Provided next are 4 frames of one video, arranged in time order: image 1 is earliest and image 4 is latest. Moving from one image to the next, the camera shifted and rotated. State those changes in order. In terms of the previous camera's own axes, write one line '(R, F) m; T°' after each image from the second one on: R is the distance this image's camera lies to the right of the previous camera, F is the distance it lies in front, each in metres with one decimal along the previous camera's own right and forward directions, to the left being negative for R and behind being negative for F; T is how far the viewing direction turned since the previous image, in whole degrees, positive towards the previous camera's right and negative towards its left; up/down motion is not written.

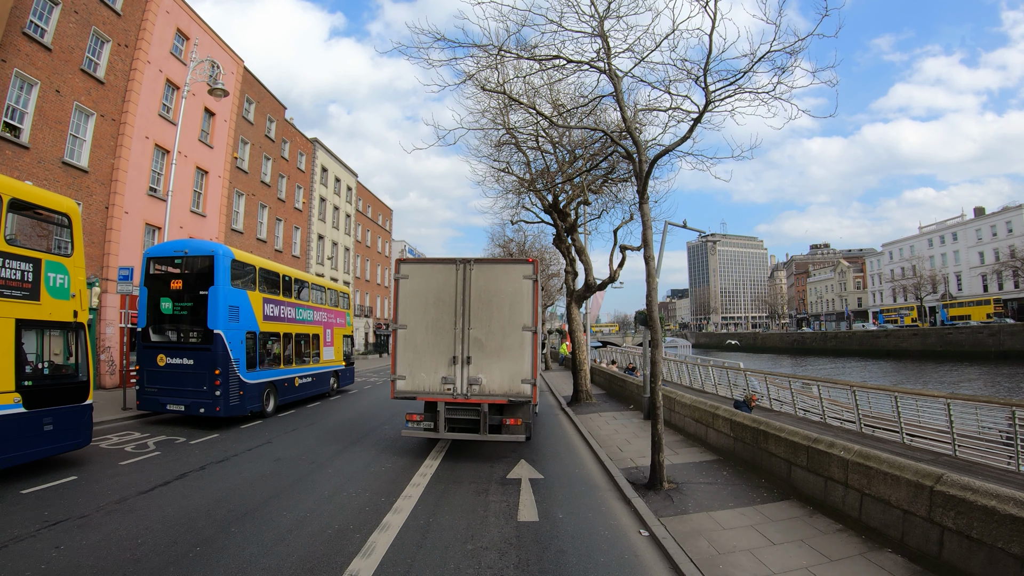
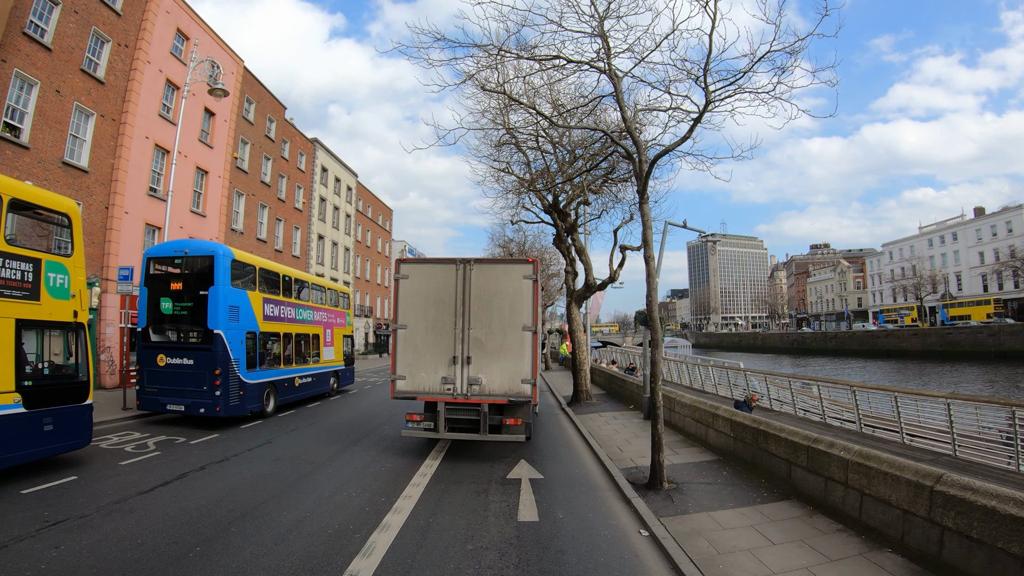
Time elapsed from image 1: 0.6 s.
(0.0, 0.0) m; 0°
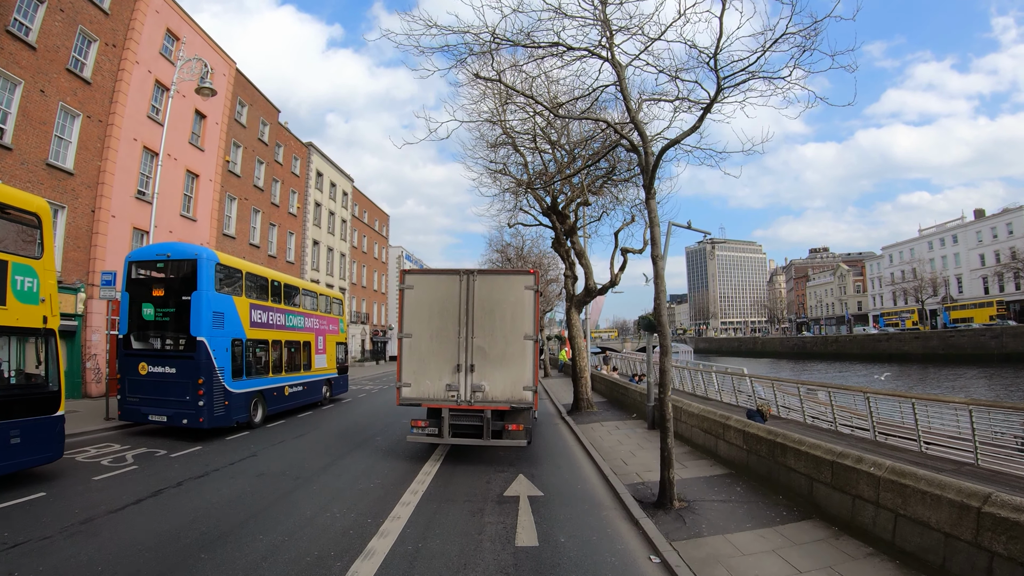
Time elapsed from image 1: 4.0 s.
(0.0, +0.5) m; 0°
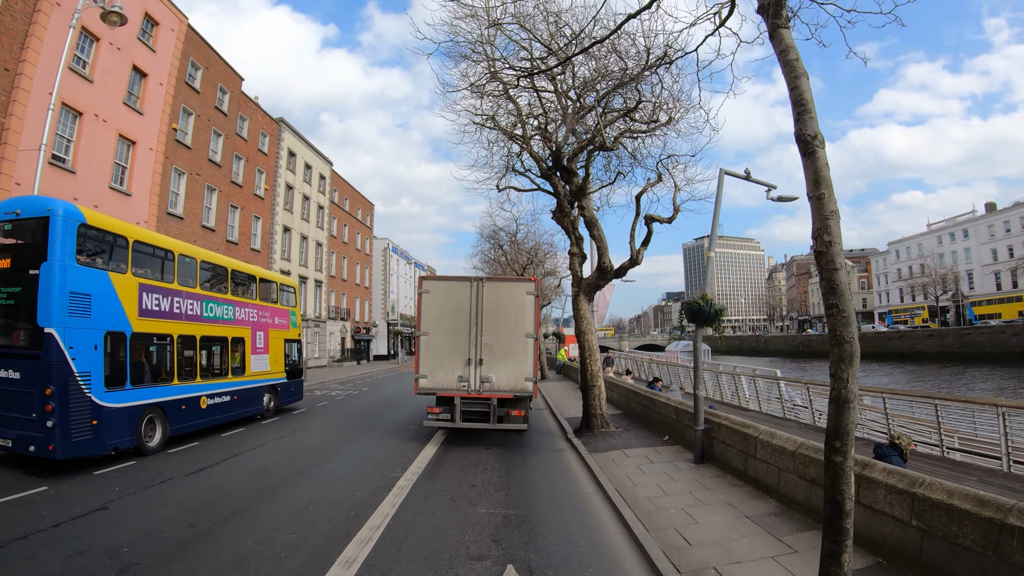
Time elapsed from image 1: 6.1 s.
(+0.1, +3.0) m; +1°
